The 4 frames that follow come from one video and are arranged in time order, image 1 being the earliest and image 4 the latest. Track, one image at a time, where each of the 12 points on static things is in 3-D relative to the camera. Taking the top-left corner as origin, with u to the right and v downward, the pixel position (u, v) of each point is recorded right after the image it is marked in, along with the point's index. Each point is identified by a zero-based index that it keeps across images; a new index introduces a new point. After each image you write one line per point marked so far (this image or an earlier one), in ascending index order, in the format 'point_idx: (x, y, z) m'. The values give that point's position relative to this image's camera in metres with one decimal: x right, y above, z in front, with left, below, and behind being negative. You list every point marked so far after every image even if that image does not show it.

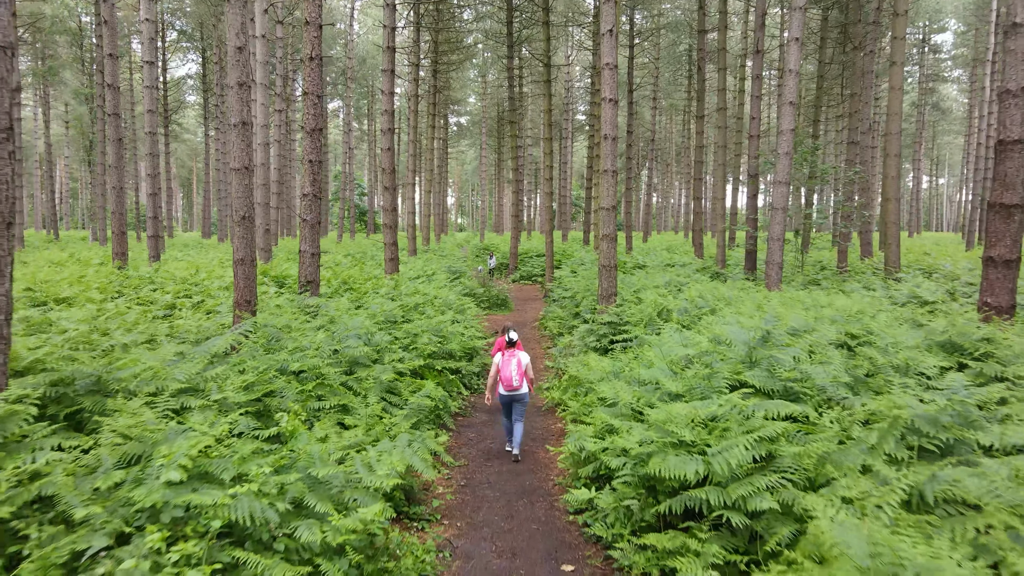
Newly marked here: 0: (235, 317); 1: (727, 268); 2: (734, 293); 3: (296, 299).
0: (-2.6, -0.3, +7.0) m
1: (+5.2, +0.5, +18.1) m
2: (+3.0, -0.1, +10.2) m
3: (-2.8, -0.2, +9.6) m
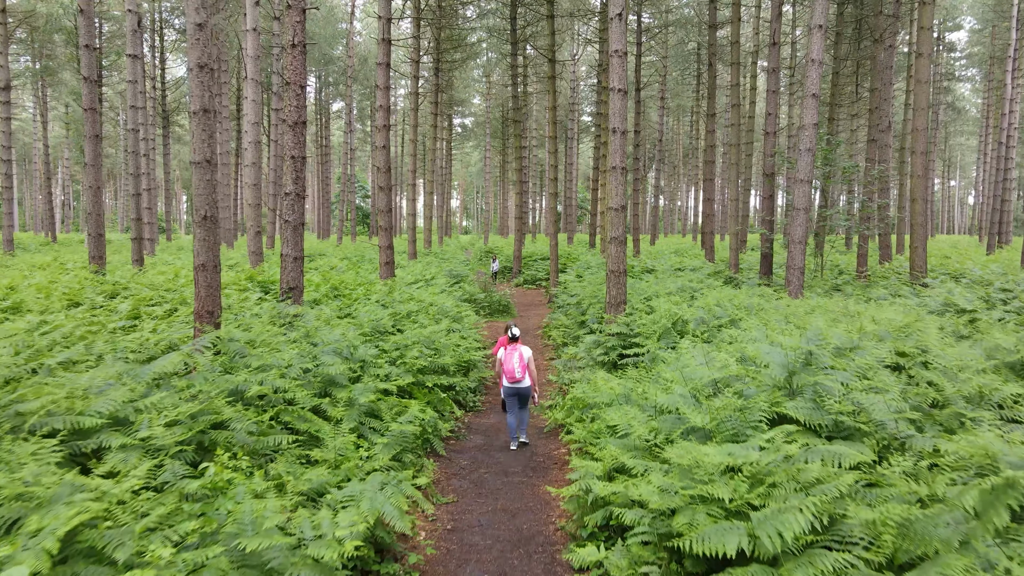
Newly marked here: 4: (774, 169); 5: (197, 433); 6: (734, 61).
0: (-2.7, -0.4, +6.2) m
1: (+5.3, +0.4, +17.2) m
2: (+3.0, -0.2, +9.4) m
3: (-2.8, -0.2, +8.8) m
4: (+5.4, +2.4, +15.3) m
5: (-1.8, -0.8, +4.2) m
6: (+5.7, +5.8, +19.1) m
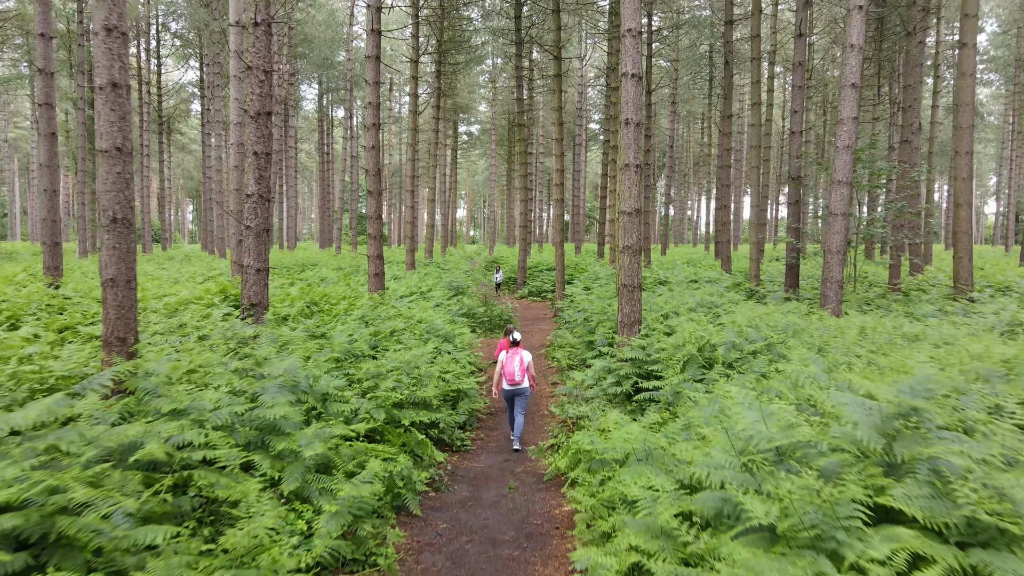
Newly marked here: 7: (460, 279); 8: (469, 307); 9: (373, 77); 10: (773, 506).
0: (-2.7, -0.5, +5.0) m
1: (+5.3, +0.1, +15.9) m
2: (+3.0, -0.4, +8.1) m
3: (-2.8, -0.4, +7.5) m
4: (+5.5, +2.2, +14.0) m
5: (-1.9, -0.9, +2.9) m
6: (+5.8, +5.5, +17.8) m
7: (-1.3, +0.2, +18.6) m
8: (-0.9, -0.4, +15.0) m
9: (-2.5, +3.8, +13.3) m
10: (+1.0, -0.8, +2.8) m
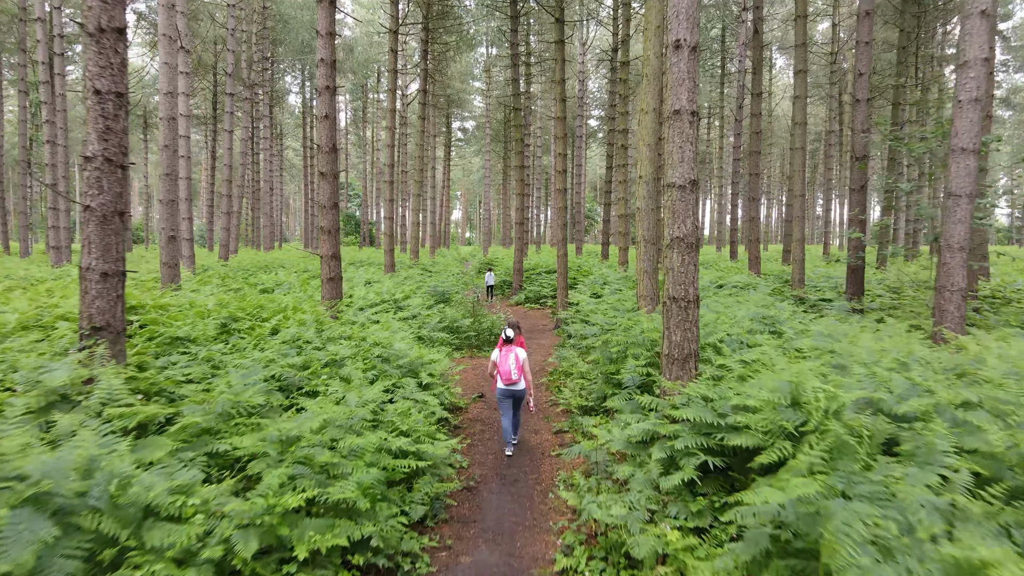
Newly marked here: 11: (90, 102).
0: (-2.8, -0.6, +2.1) m
1: (+5.2, -0.1, +13.0) m
2: (+2.9, -0.5, +5.2) m
3: (-2.9, -0.5, +4.7) m
4: (+5.3, +2.1, +11.2) m
5: (-1.9, -1.0, +0.1) m
6: (+5.7, +5.4, +15.0) m
7: (-1.4, +0.1, +15.8) m
8: (-1.0, -0.5, +12.1) m
9: (-2.6, +3.7, +10.5) m
10: (+0.9, -0.9, -0.1) m
11: (-2.9, +1.3, +5.2) m
